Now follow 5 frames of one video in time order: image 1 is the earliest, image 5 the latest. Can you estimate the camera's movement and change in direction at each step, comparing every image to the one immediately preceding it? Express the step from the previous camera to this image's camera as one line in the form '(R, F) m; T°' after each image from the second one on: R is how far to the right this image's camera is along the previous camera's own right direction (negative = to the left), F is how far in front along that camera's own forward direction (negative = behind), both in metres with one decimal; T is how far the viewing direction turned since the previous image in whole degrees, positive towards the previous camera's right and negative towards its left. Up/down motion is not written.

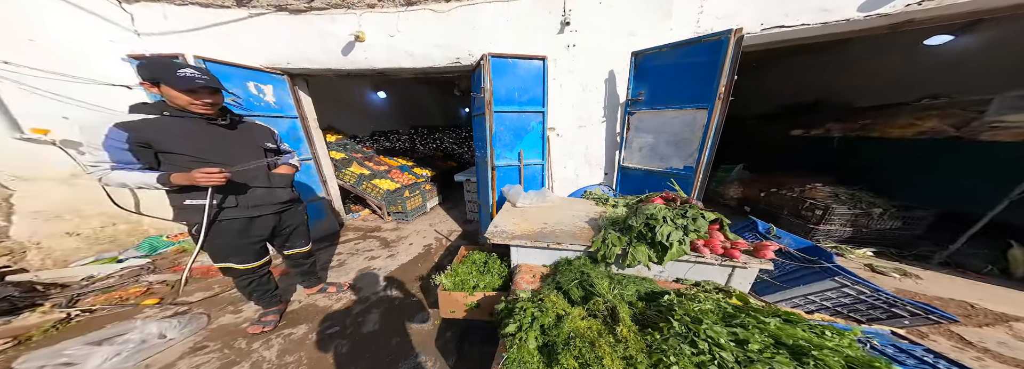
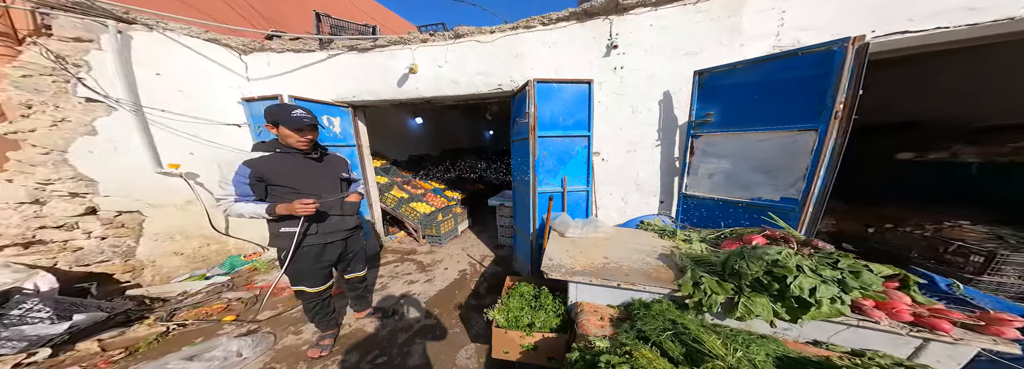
(-0.2, 0.0) m; -7°
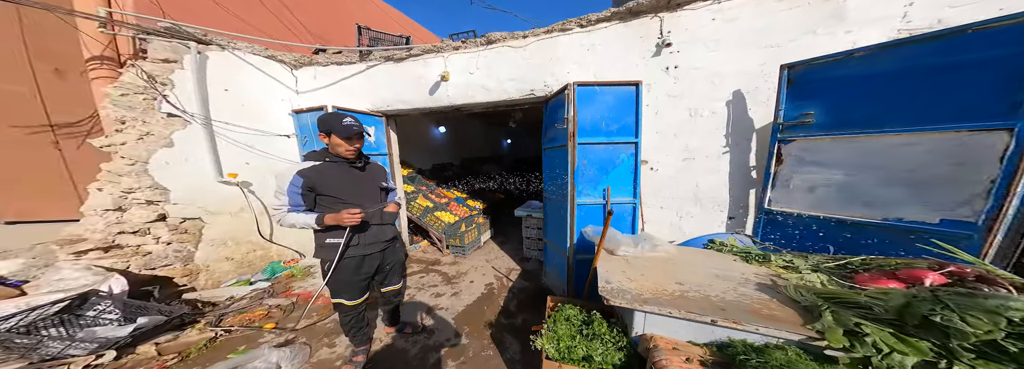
(-0.2, +0.1) m; -5°
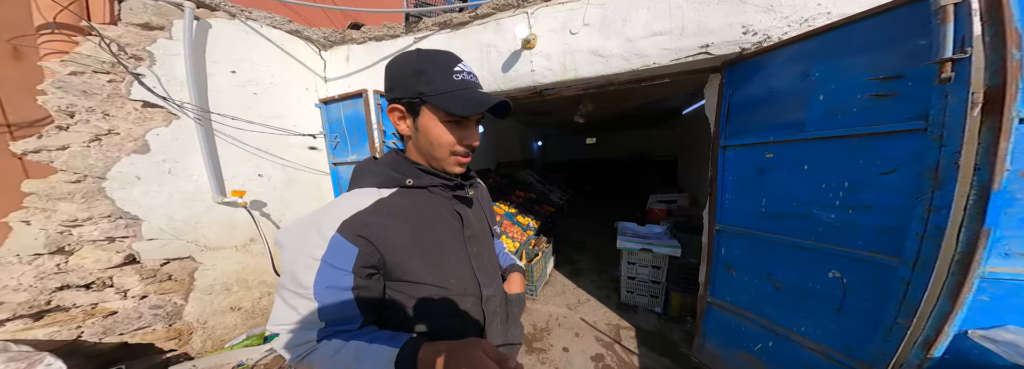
(-1.2, +1.2) m; -4°
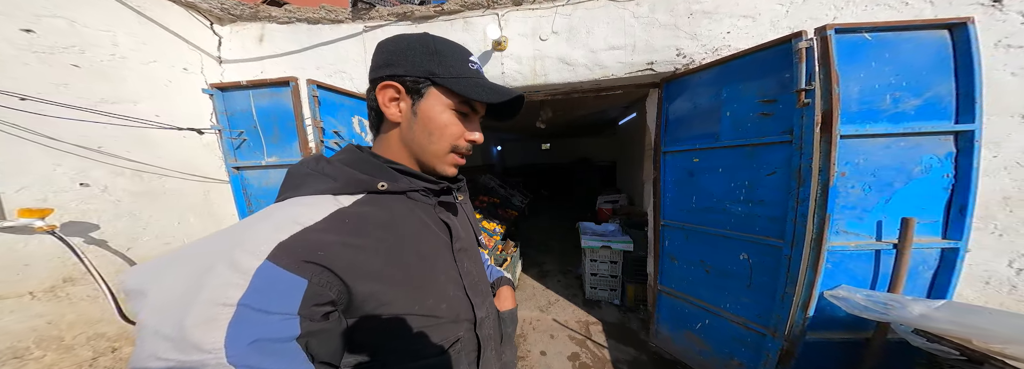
(-0.2, +0.1) m; +13°
